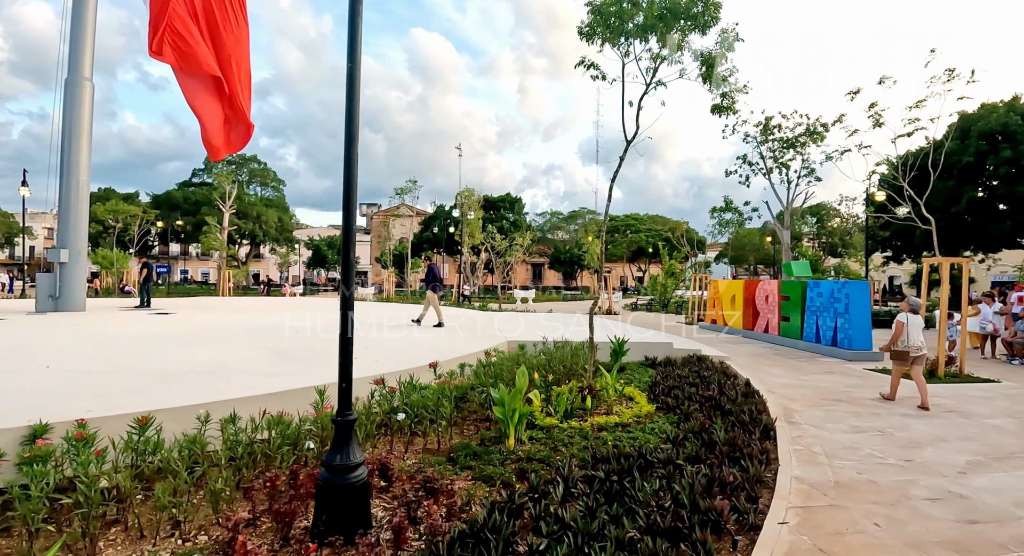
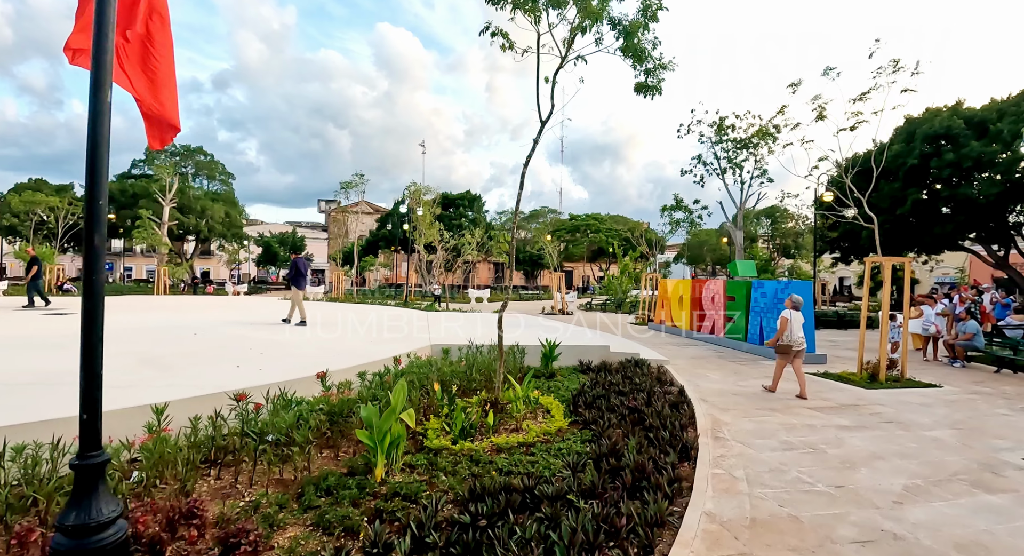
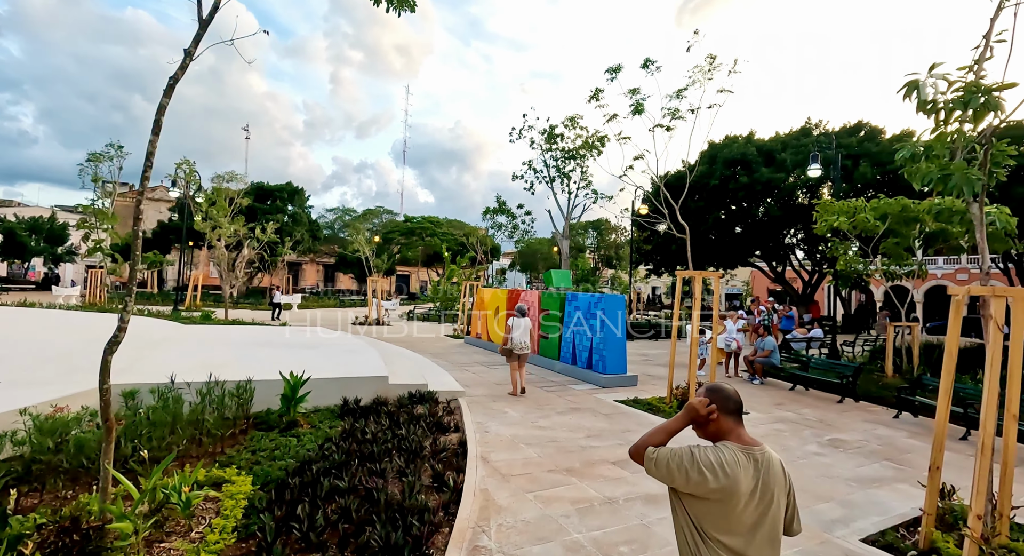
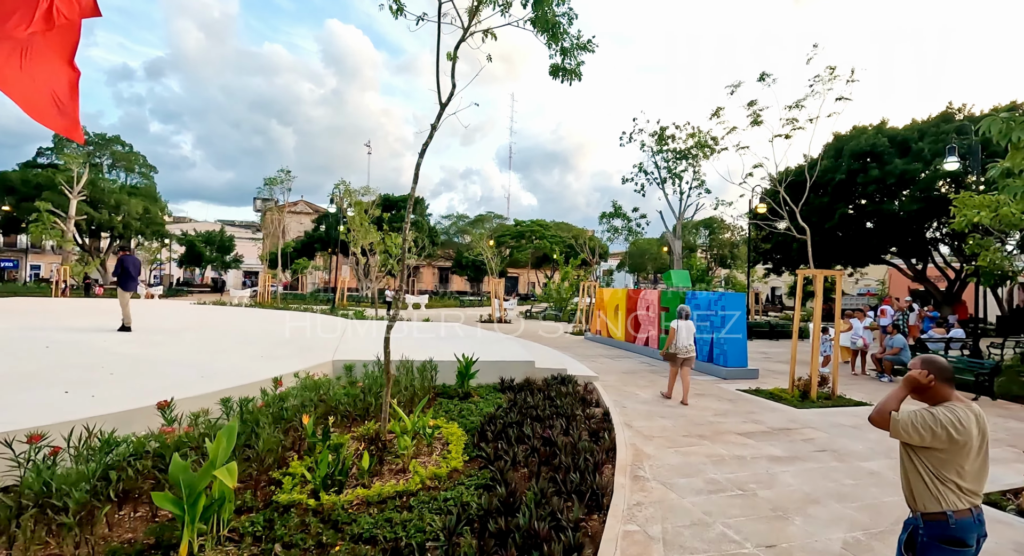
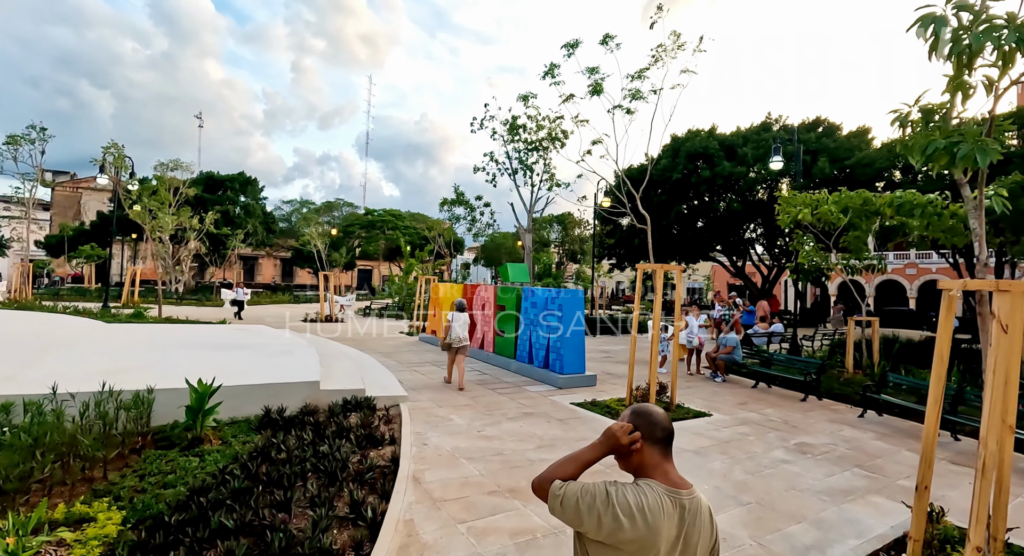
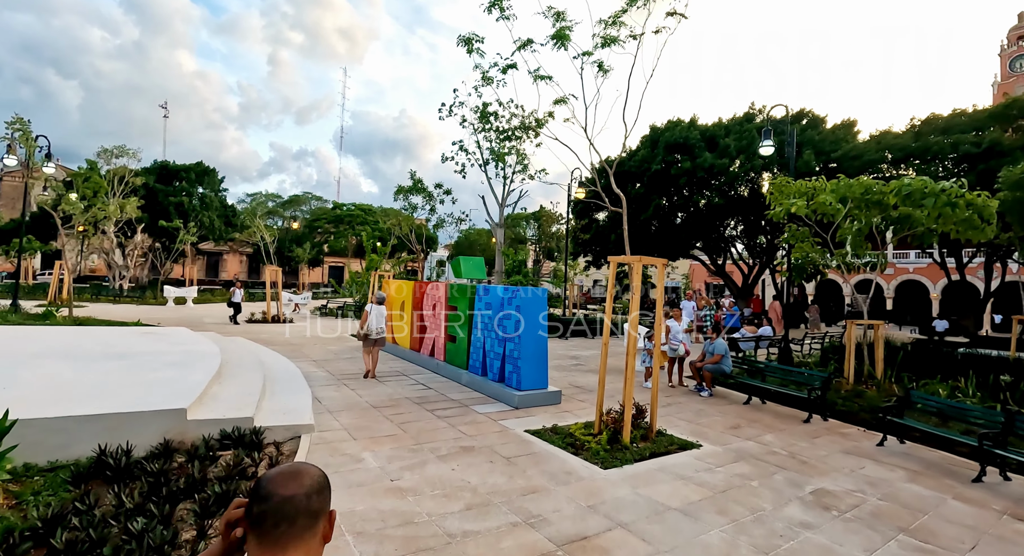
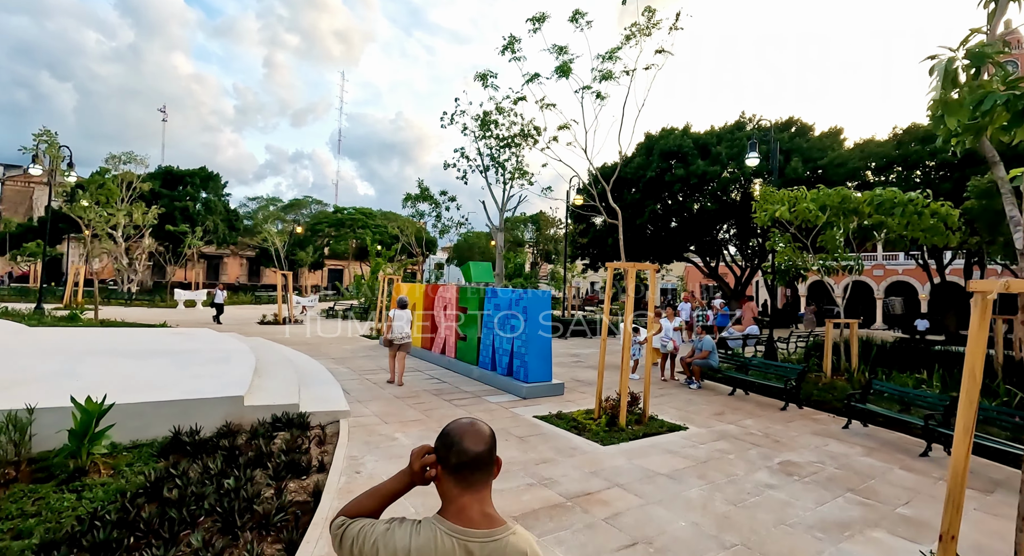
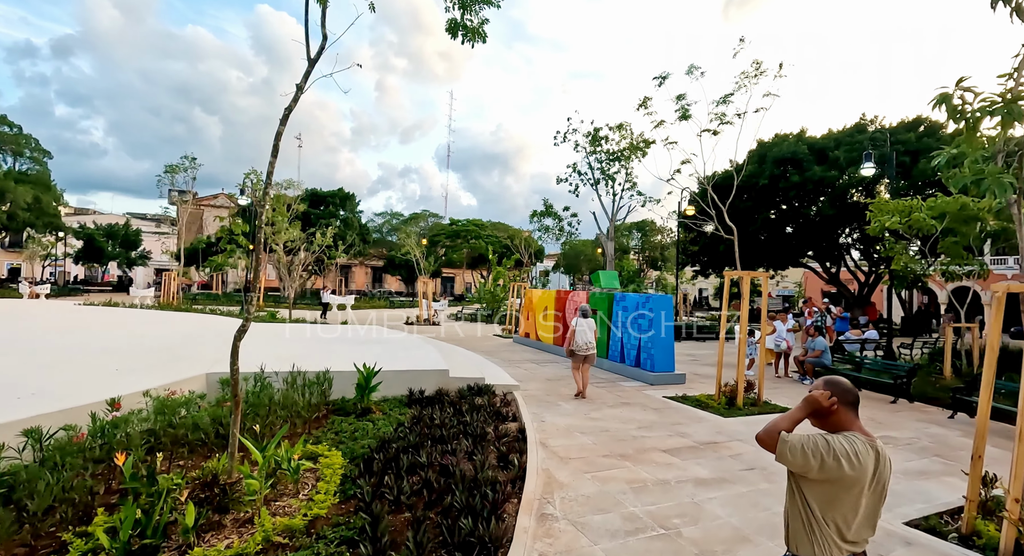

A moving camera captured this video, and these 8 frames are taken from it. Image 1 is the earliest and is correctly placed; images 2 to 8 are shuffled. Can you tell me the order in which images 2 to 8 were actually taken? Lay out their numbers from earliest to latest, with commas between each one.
2, 4, 8, 3, 5, 7, 6
